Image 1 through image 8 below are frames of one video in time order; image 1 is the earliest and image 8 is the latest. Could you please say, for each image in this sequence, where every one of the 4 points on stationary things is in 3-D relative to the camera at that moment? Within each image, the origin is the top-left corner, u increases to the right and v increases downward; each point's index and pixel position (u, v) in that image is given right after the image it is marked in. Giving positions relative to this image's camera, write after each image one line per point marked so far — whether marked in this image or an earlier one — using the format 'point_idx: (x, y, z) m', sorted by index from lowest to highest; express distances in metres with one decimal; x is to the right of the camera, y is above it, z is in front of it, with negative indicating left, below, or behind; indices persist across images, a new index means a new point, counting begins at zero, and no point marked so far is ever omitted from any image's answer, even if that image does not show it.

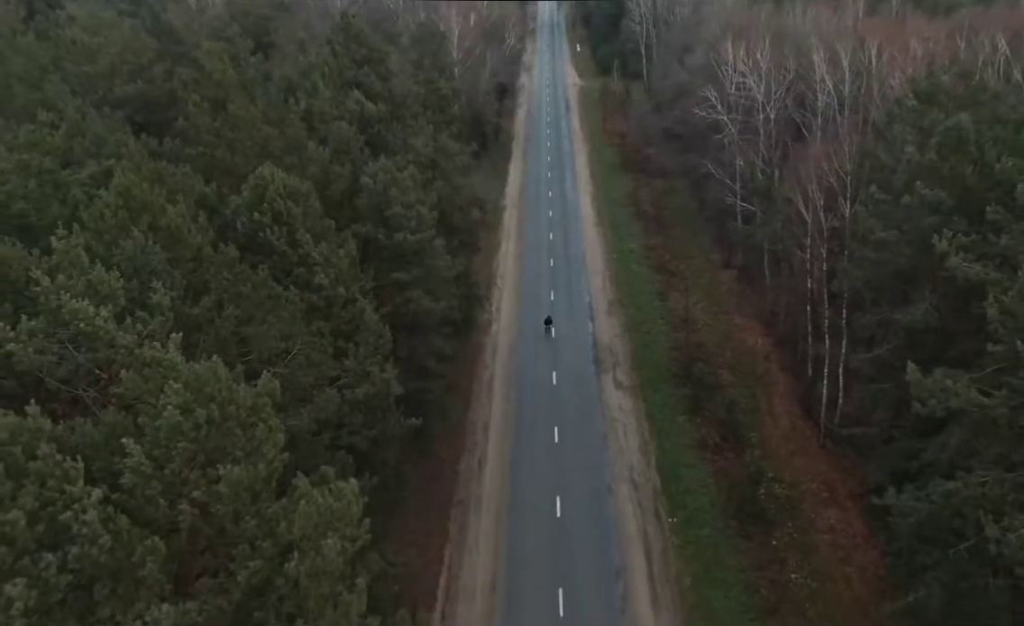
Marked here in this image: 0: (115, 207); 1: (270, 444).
0: (-8.0, +2.3, +16.3) m
1: (-3.7, -1.9, +12.7) m
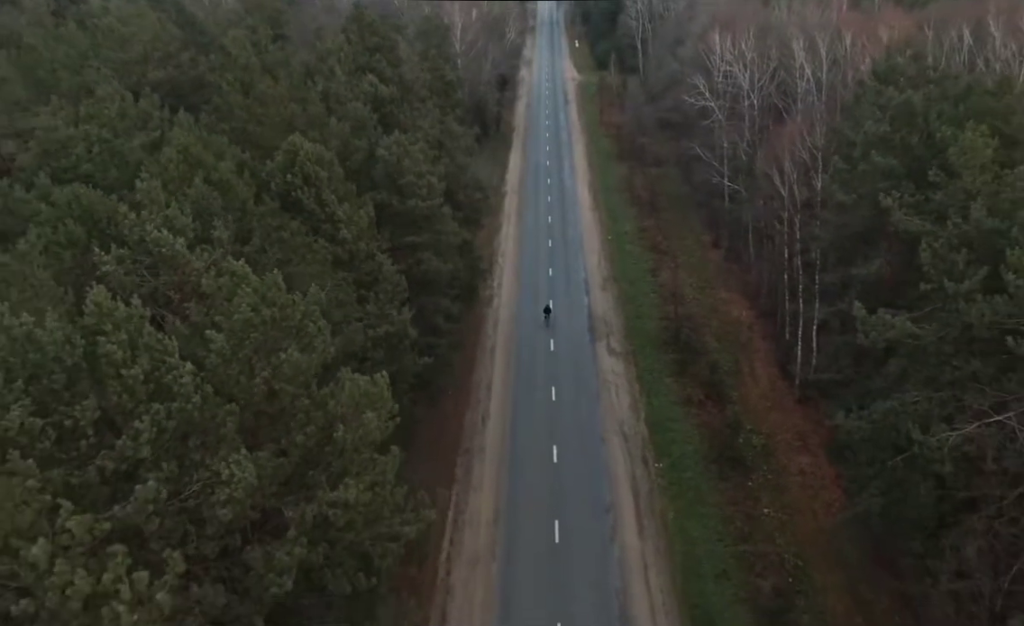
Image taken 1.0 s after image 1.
0: (-8.0, +3.7, +19.3) m
1: (-3.7, -0.4, +15.6) m
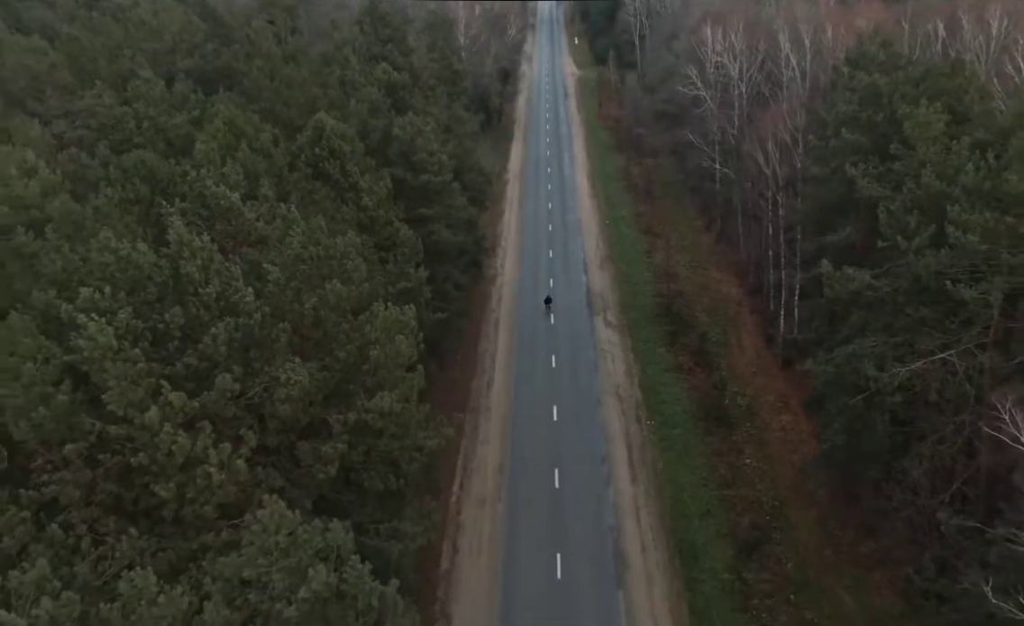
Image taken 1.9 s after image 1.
0: (-7.9, +5.0, +22.0) m
1: (-3.6, +0.9, +18.3) m
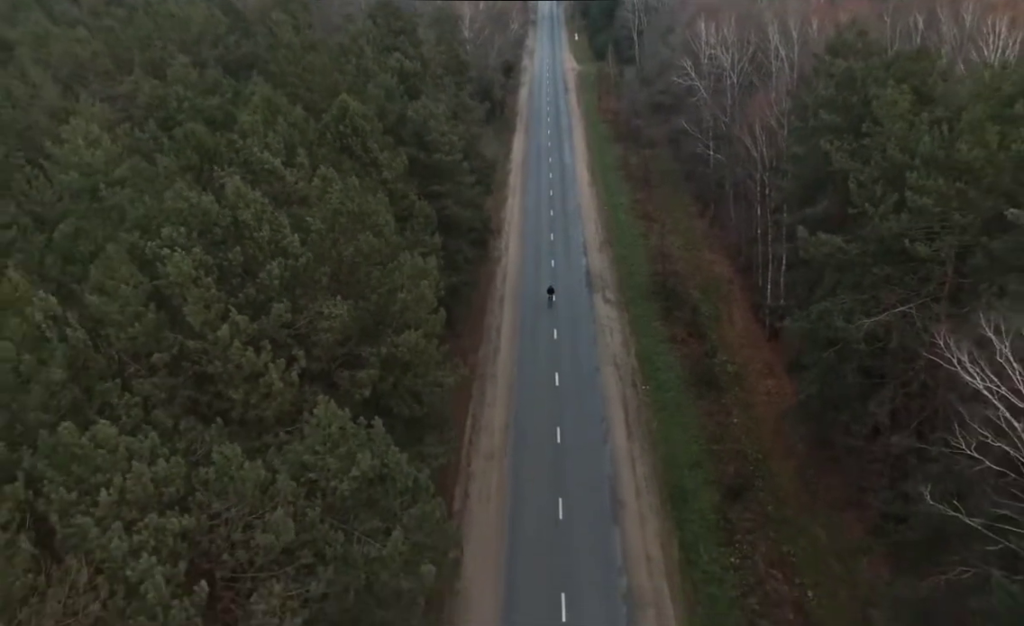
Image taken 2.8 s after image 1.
0: (-7.6, +6.3, +24.6) m
1: (-3.3, +2.1, +20.9) m
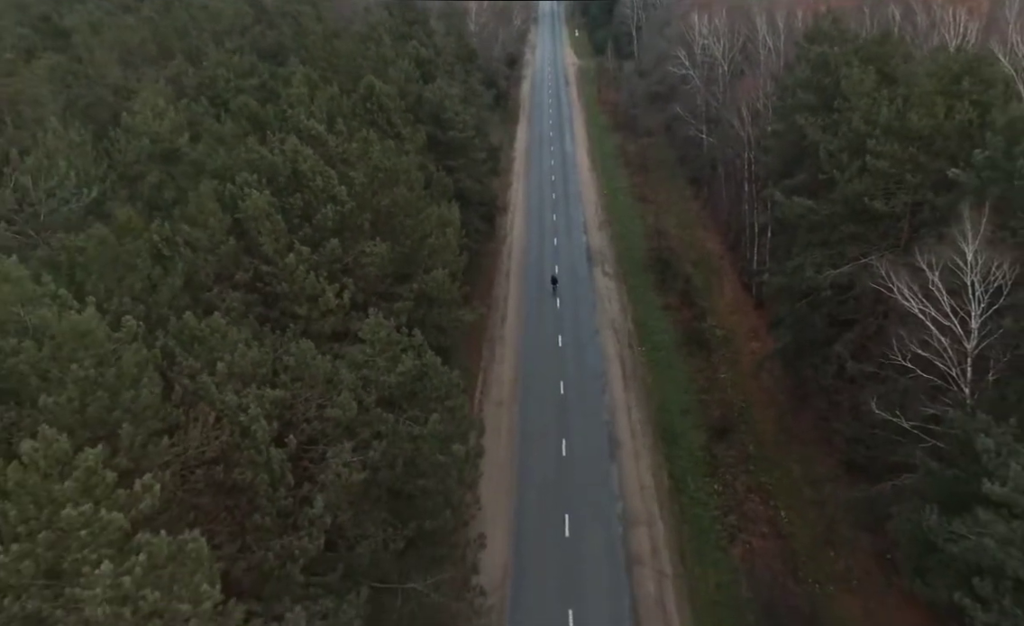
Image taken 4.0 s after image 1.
0: (-7.3, +8.0, +28.0) m
1: (-3.0, +3.8, +24.4) m
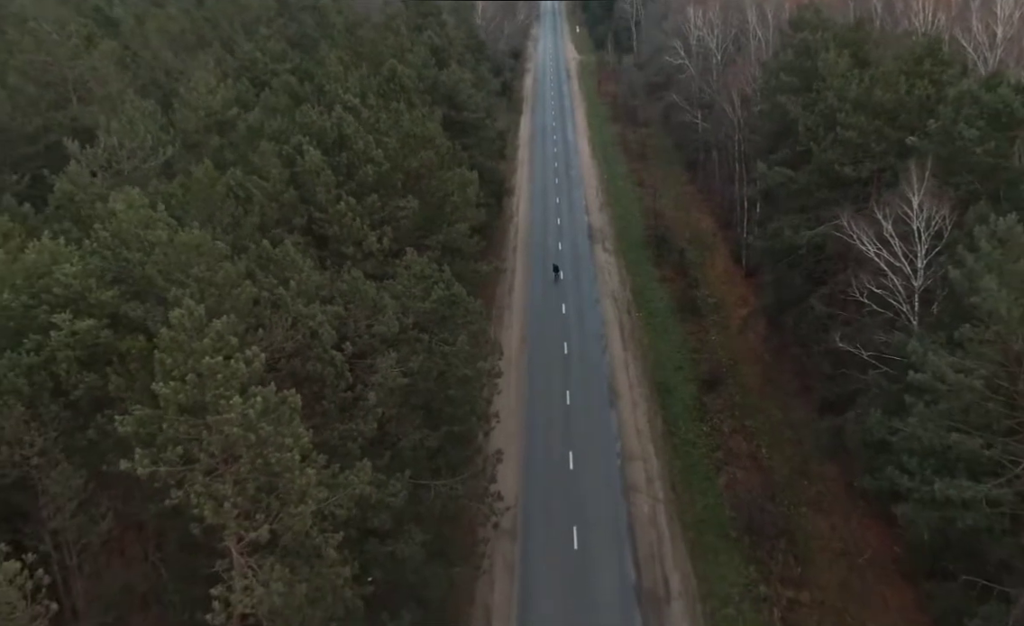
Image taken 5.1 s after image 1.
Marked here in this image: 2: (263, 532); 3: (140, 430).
0: (-6.9, +9.6, +31.4) m
1: (-2.6, +5.5, +27.8) m
2: (-4.2, -3.7, +13.6) m
3: (-6.3, -2.0, +13.7) m
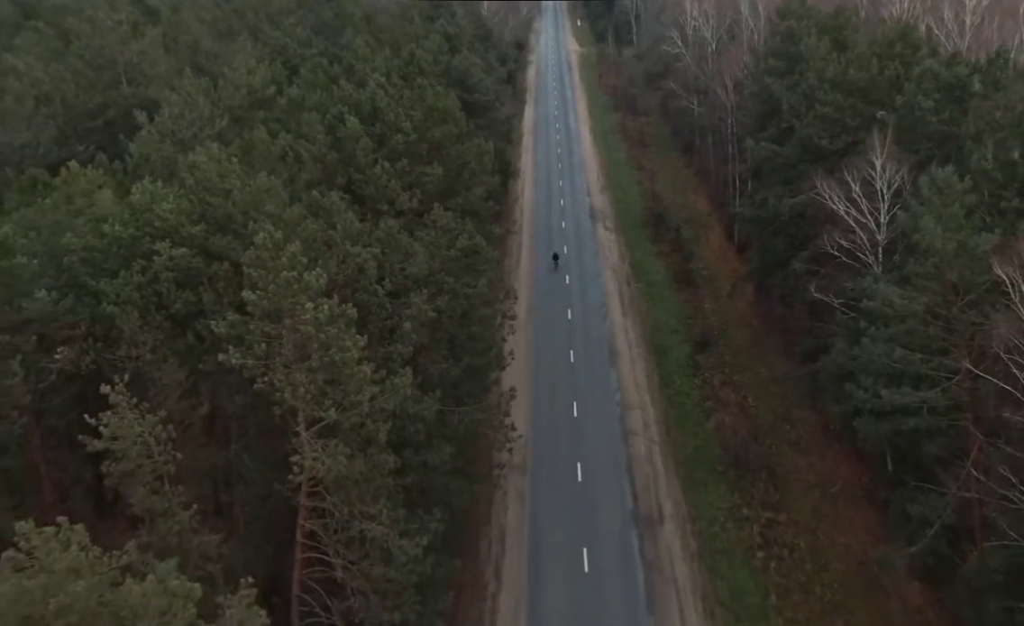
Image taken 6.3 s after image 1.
0: (-6.5, +11.3, +34.6) m
1: (-2.2, +7.1, +31.0) m
2: (-3.8, -2.1, +16.8) m
3: (-5.9, -0.4, +16.9) m
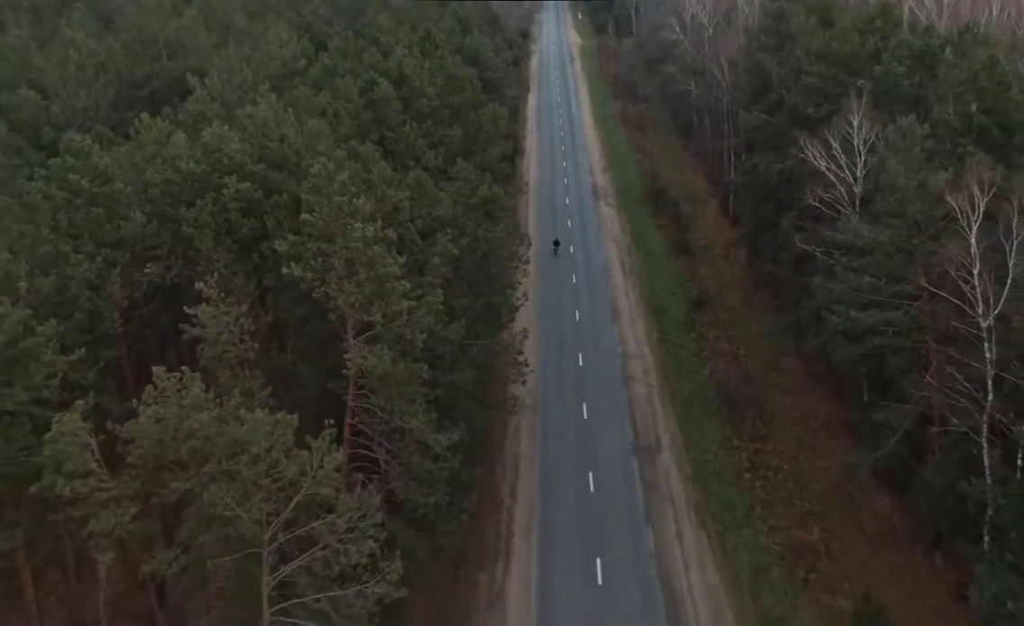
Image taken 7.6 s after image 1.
0: (-6.0, +13.3, +37.4) m
1: (-1.7, +9.1, +33.9) m
2: (-3.3, -0.2, +19.8) m
3: (-5.4, +1.5, +19.9) m
